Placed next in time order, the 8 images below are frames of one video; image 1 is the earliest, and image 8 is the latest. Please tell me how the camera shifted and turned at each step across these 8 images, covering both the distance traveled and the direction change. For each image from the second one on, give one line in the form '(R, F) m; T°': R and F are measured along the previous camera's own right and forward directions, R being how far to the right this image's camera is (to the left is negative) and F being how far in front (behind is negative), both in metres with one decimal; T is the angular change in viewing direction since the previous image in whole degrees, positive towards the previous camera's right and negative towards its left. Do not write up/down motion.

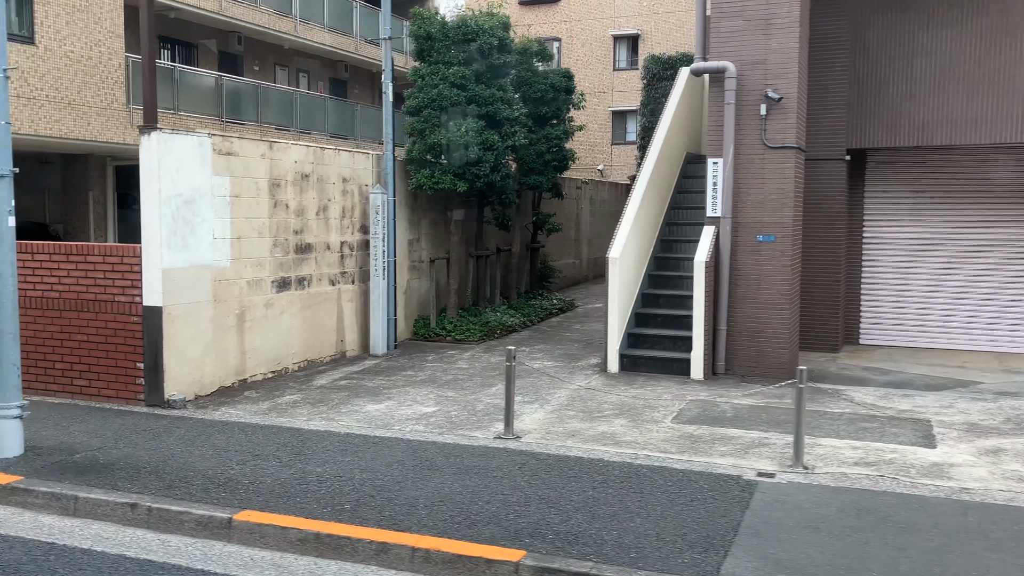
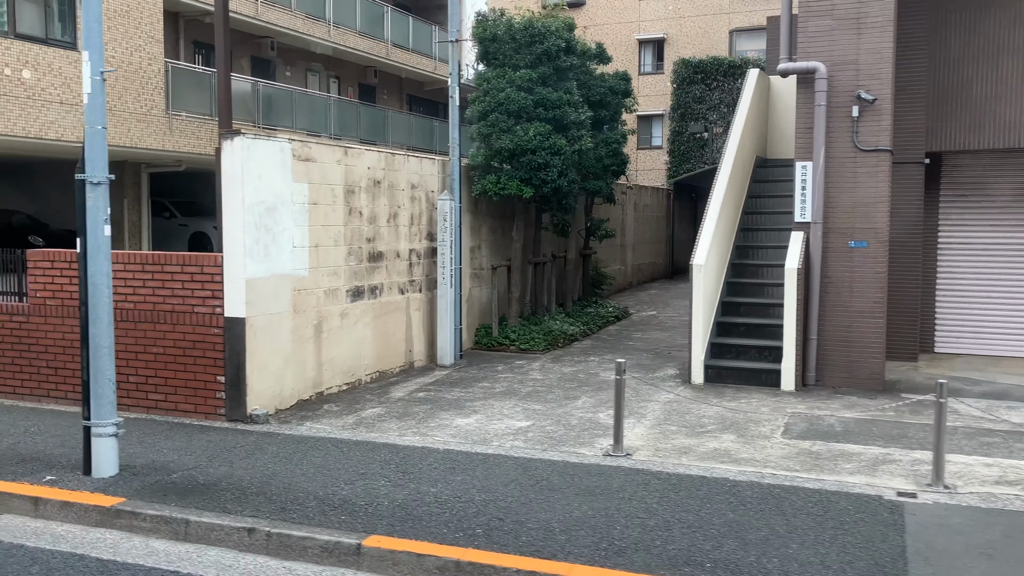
(-0.7, +0.3) m; 0°
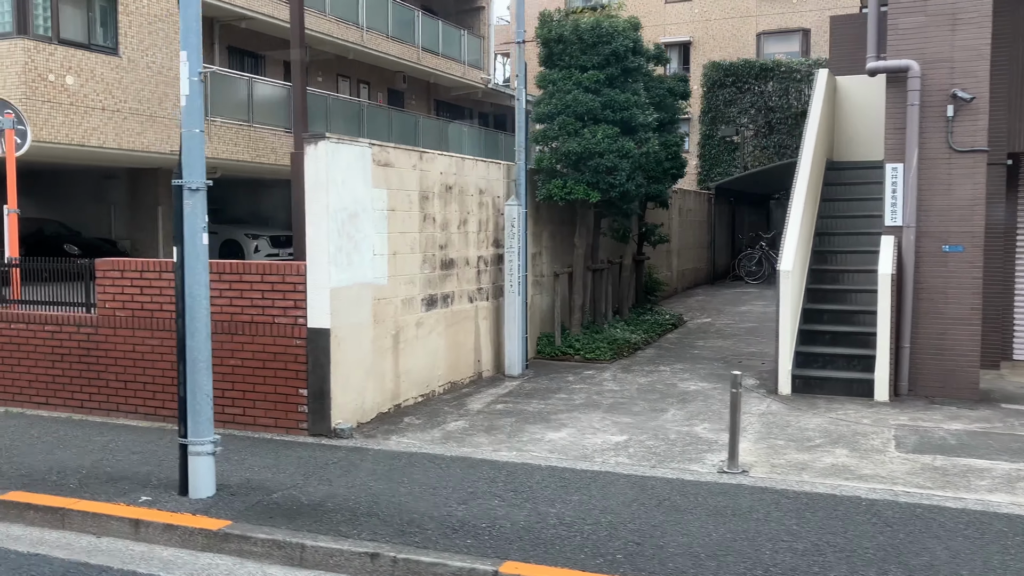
(-0.7, +0.3) m; 0°
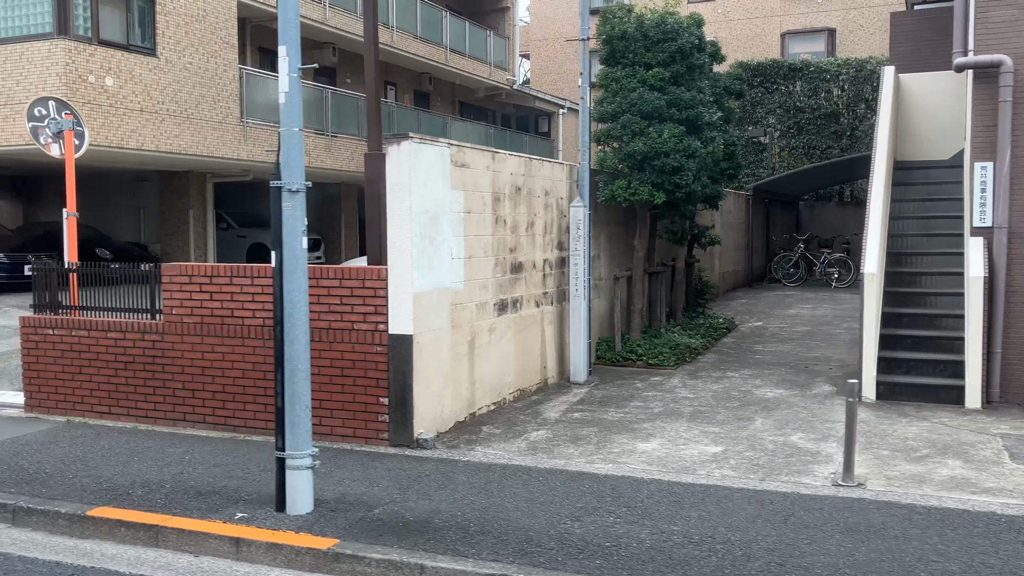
(-0.7, +0.3) m; 0°
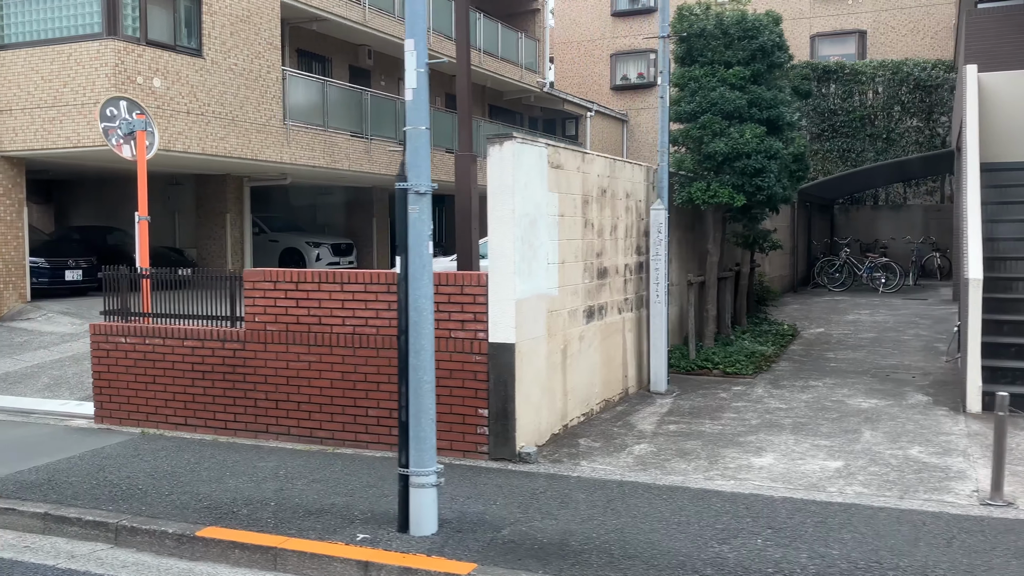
(-0.7, +0.3) m; 0°
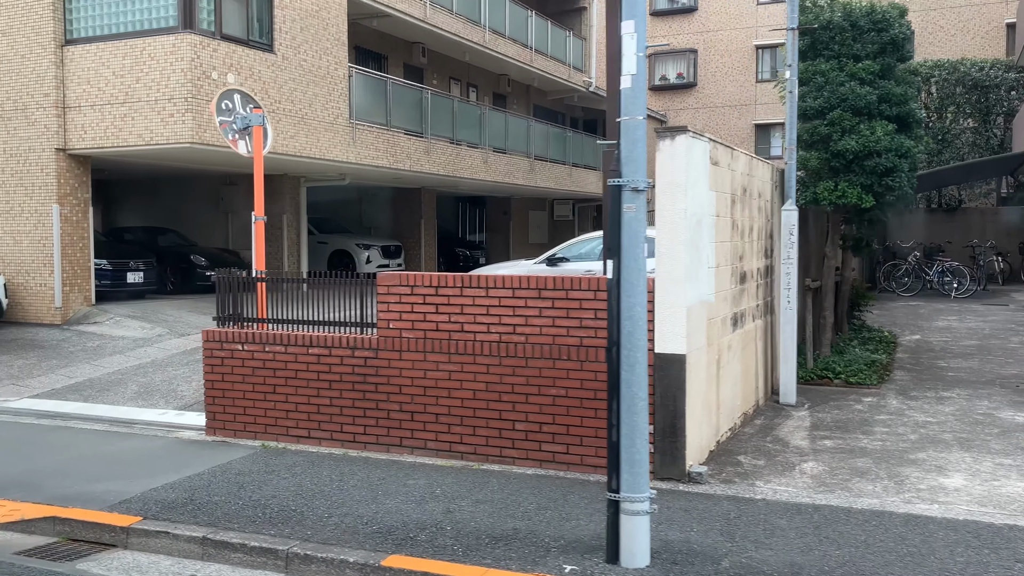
(-1.1, +0.5) m; 0°
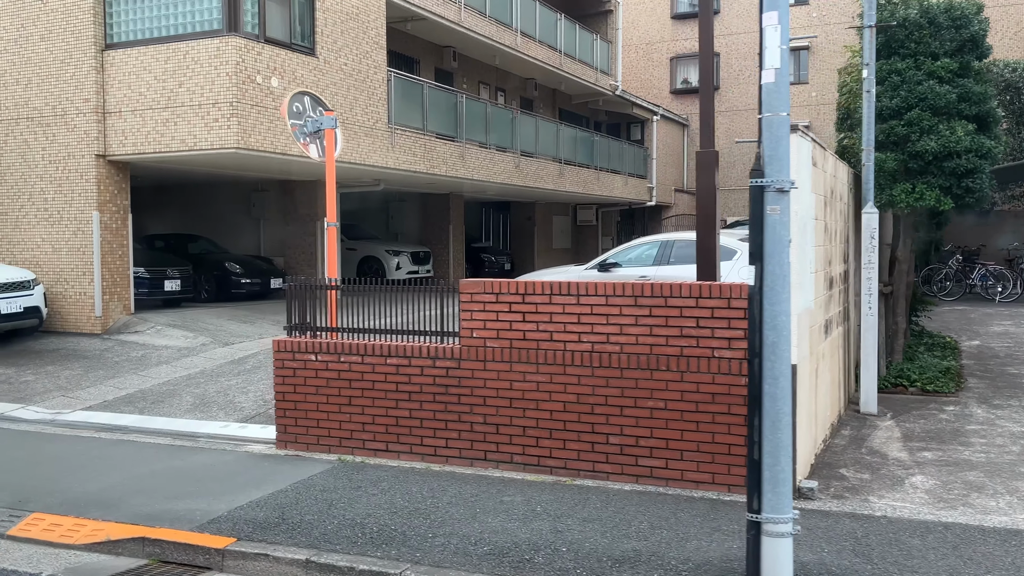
(-0.6, +0.3) m; 0°
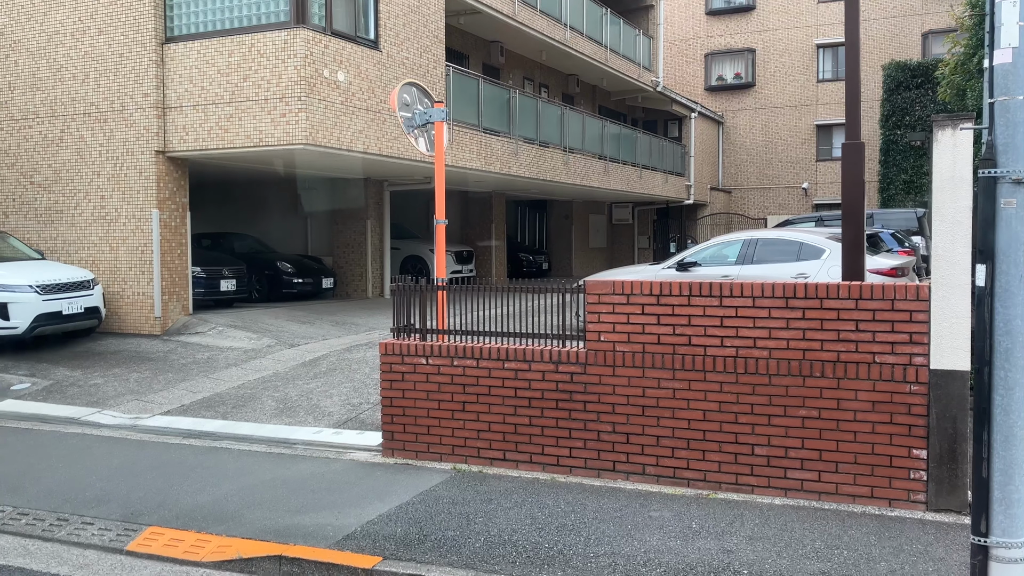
(-0.9, +0.4) m; -1°
